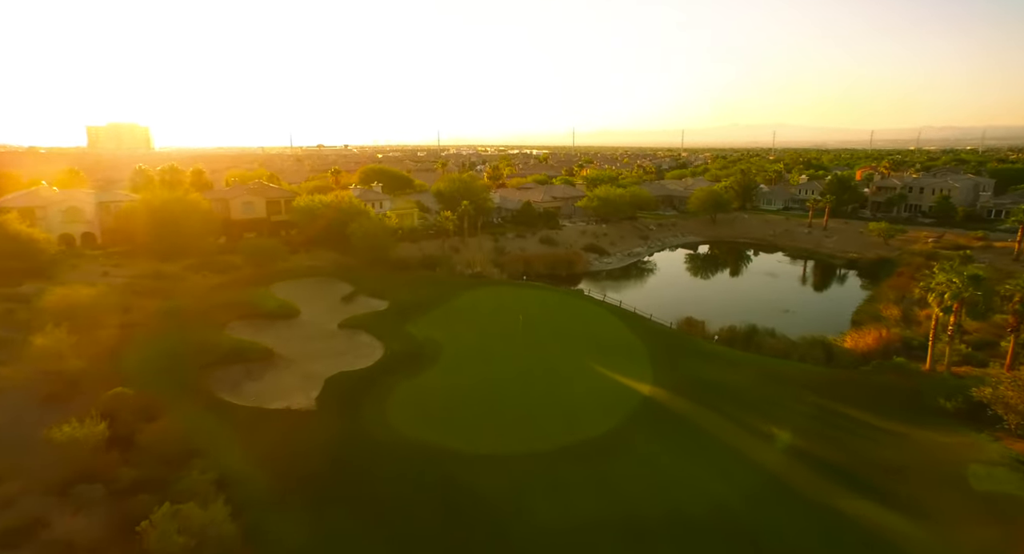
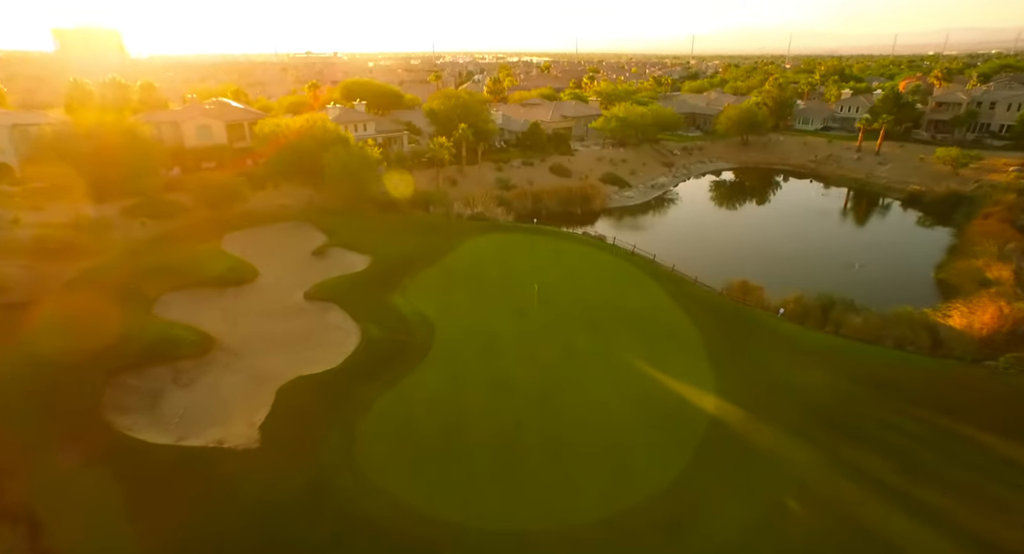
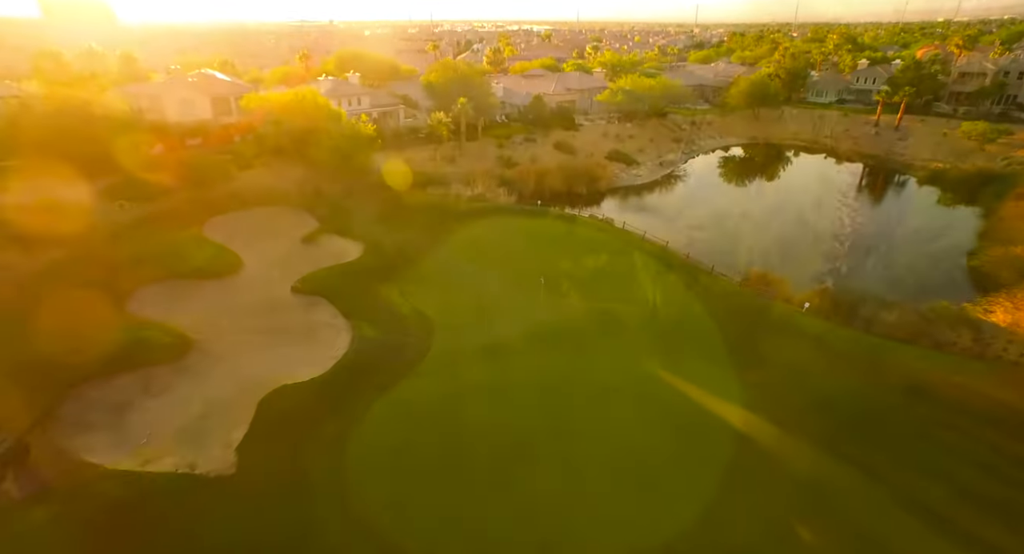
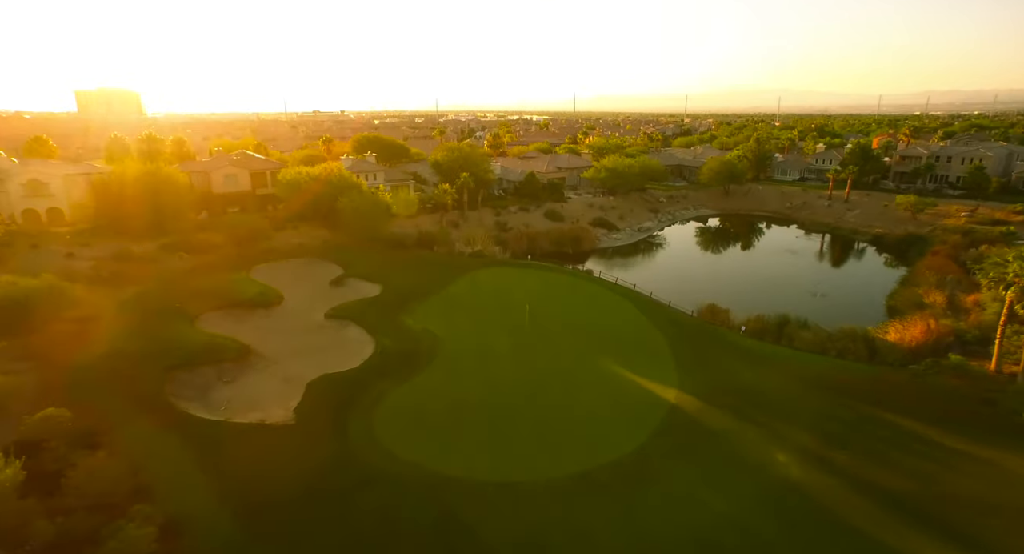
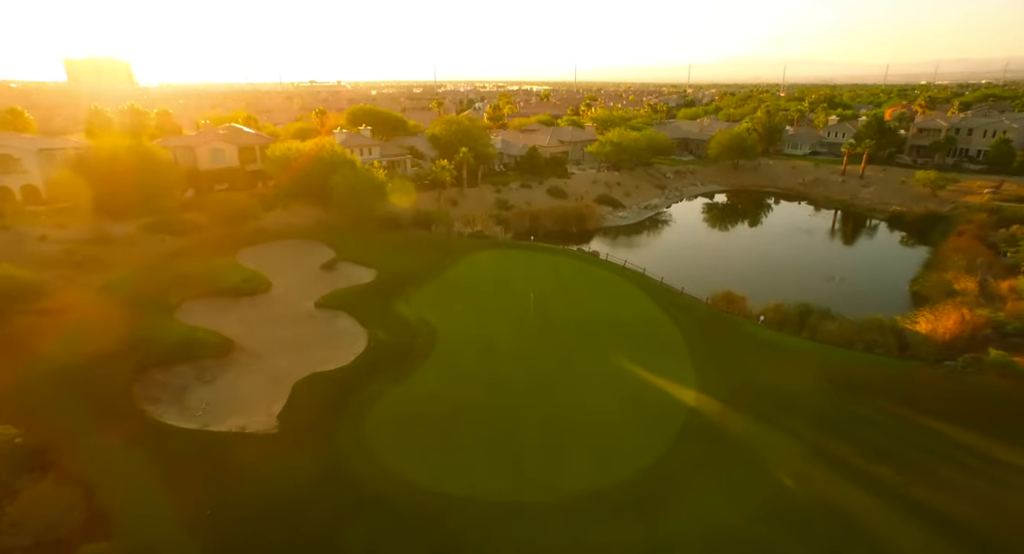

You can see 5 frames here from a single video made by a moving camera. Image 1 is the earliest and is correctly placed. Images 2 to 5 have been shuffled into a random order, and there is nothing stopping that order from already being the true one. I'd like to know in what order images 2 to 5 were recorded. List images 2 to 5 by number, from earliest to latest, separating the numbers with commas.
4, 5, 2, 3
